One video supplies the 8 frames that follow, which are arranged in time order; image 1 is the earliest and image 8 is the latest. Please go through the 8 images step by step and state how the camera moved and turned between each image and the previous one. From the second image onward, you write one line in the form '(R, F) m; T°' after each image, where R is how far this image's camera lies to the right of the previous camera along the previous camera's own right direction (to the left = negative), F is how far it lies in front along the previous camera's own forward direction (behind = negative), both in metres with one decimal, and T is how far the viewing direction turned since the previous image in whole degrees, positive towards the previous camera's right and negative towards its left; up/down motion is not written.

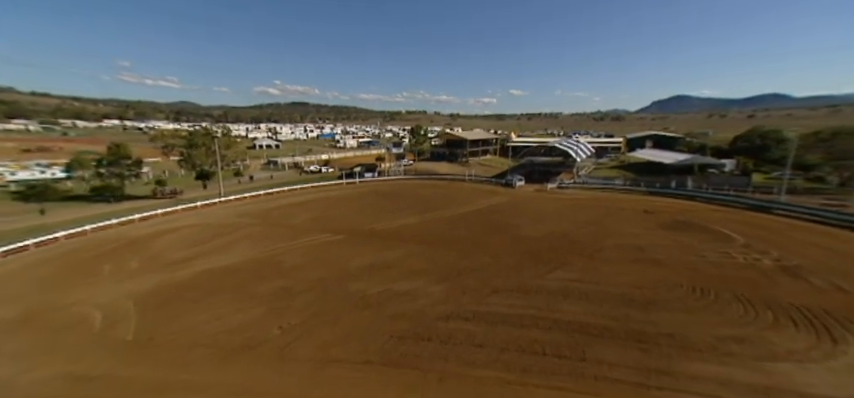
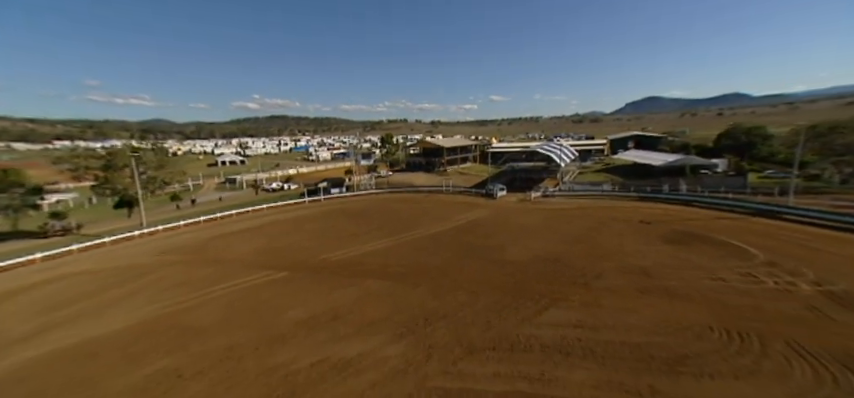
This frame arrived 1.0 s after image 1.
(+1.2, +3.5) m; +3°
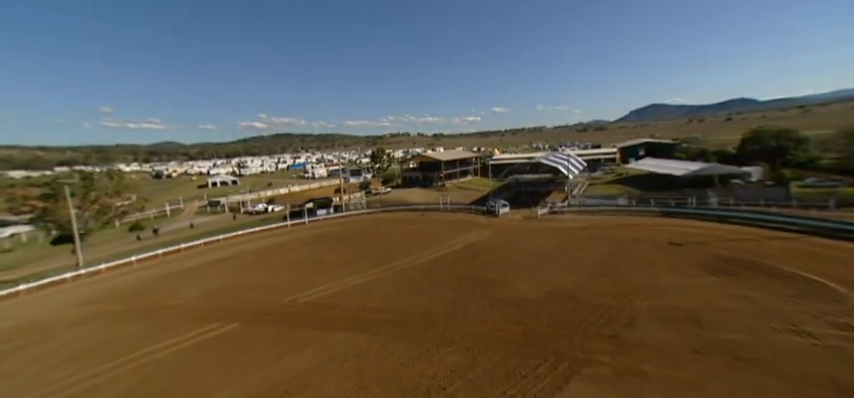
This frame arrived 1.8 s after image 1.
(+1.0, +3.3) m; -1°
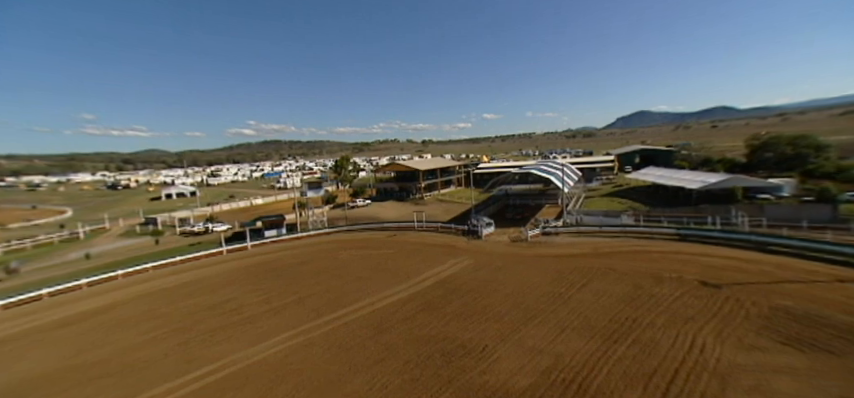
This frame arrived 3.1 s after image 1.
(+1.7, +5.2) m; +2°
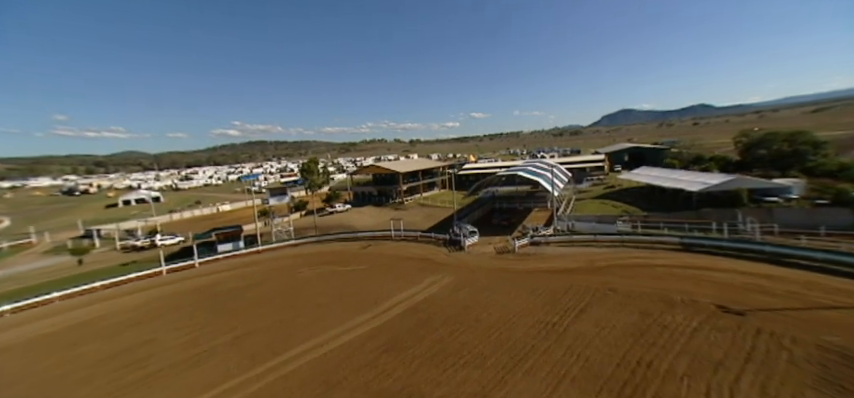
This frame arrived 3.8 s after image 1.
(+0.9, +2.9) m; +2°
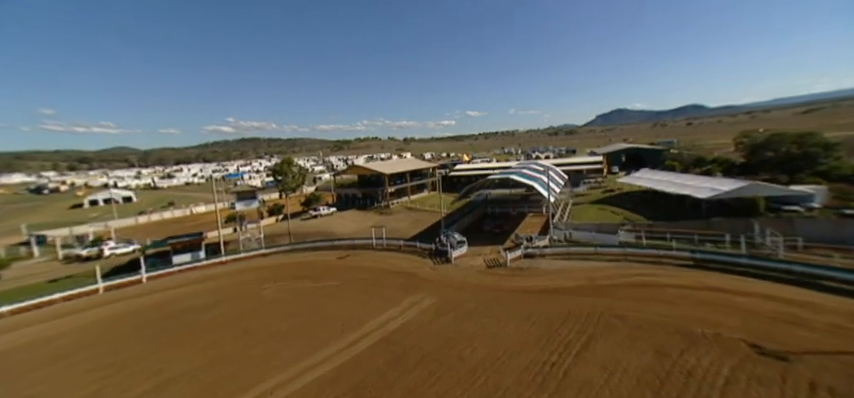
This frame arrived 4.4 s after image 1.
(+0.7, +2.5) m; +1°
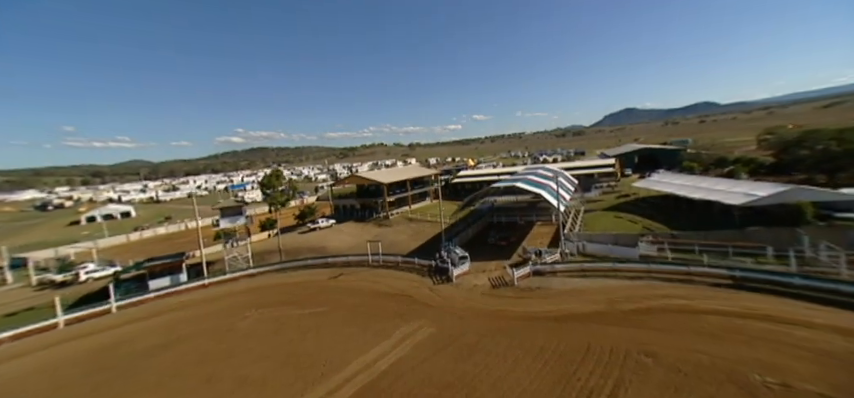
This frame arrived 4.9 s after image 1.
(+0.7, +2.0) m; -1°
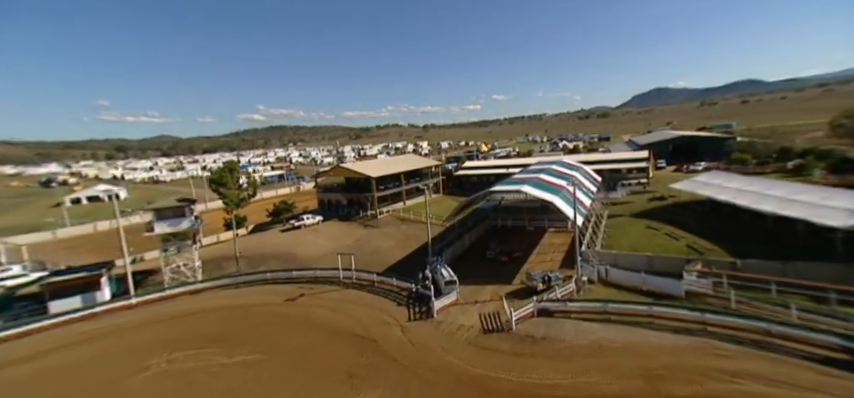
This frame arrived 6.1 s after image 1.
(+1.8, +4.8) m; -3°
